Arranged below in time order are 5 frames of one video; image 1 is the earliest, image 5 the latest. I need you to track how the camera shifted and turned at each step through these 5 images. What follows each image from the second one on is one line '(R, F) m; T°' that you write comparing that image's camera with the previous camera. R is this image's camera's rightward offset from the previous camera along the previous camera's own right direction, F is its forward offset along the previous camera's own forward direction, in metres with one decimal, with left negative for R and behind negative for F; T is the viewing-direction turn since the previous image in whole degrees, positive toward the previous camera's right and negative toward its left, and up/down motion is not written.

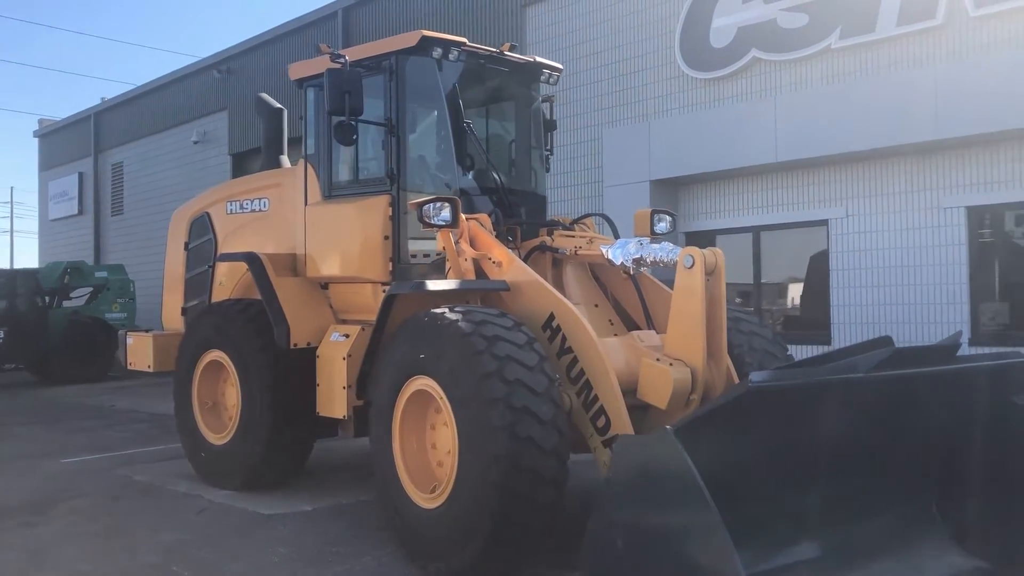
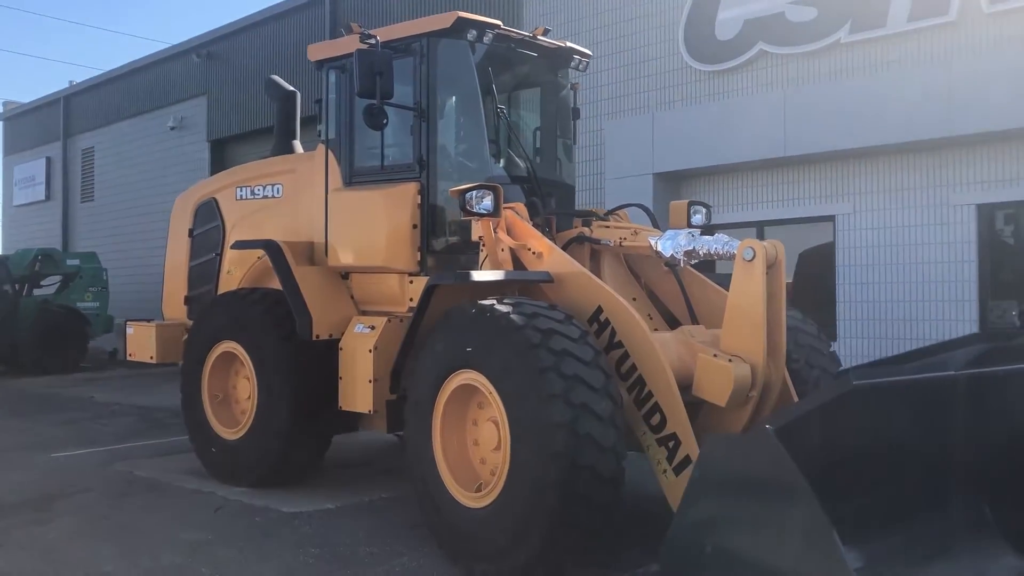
(-0.4, +0.2) m; +2°
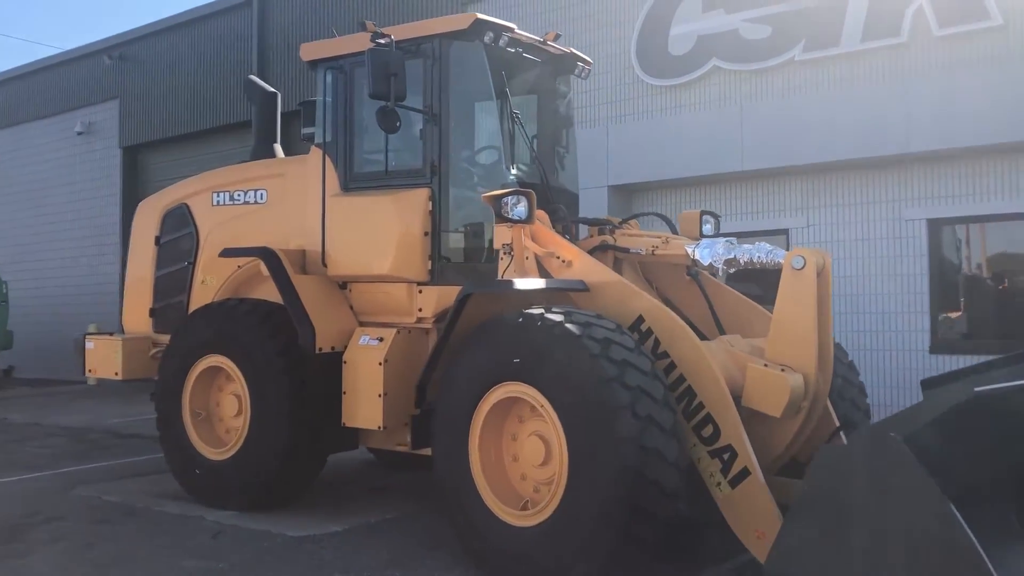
(-0.7, +0.2) m; +7°
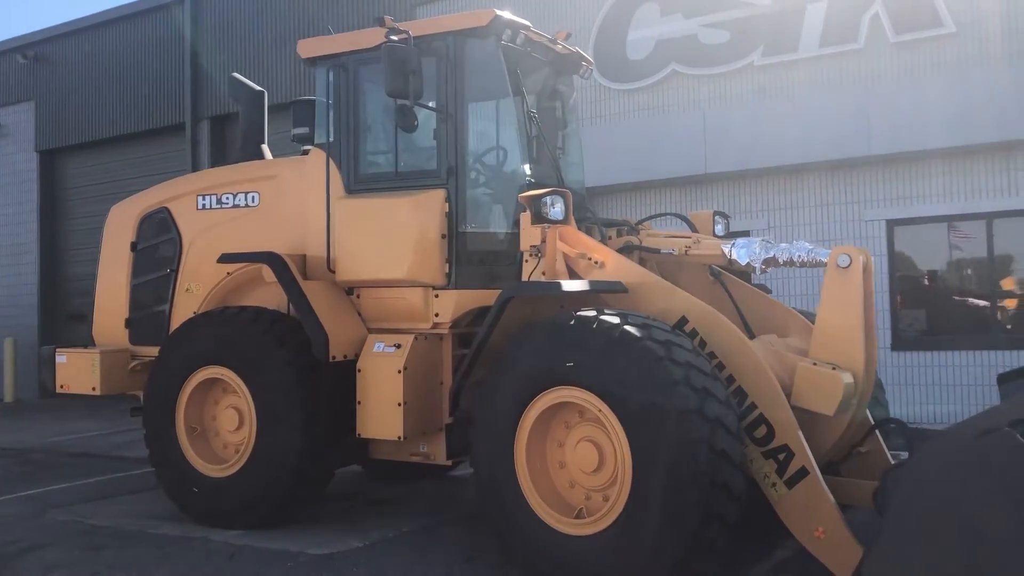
(-0.6, +0.1) m; +6°
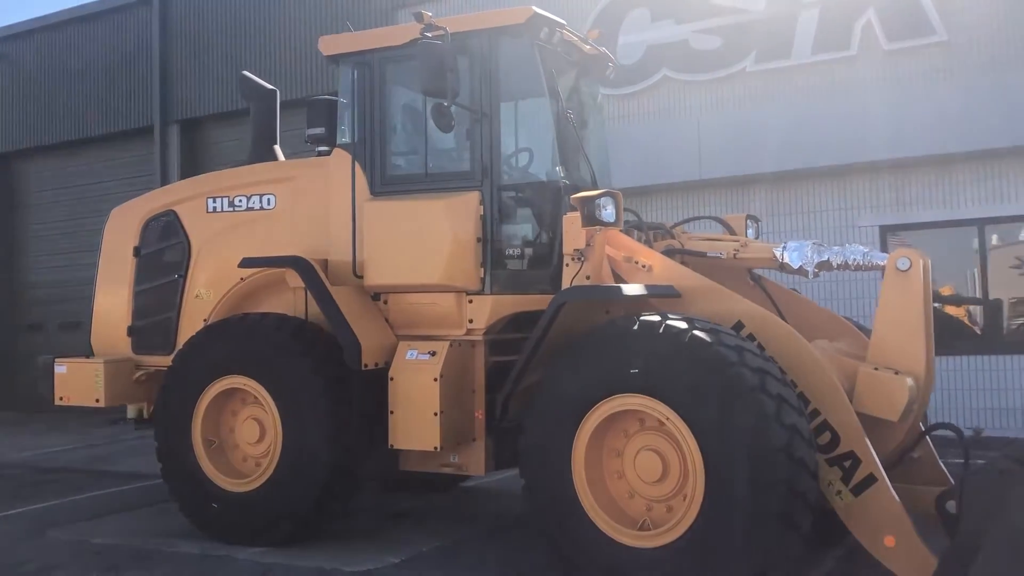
(-0.5, +0.2) m; +3°
